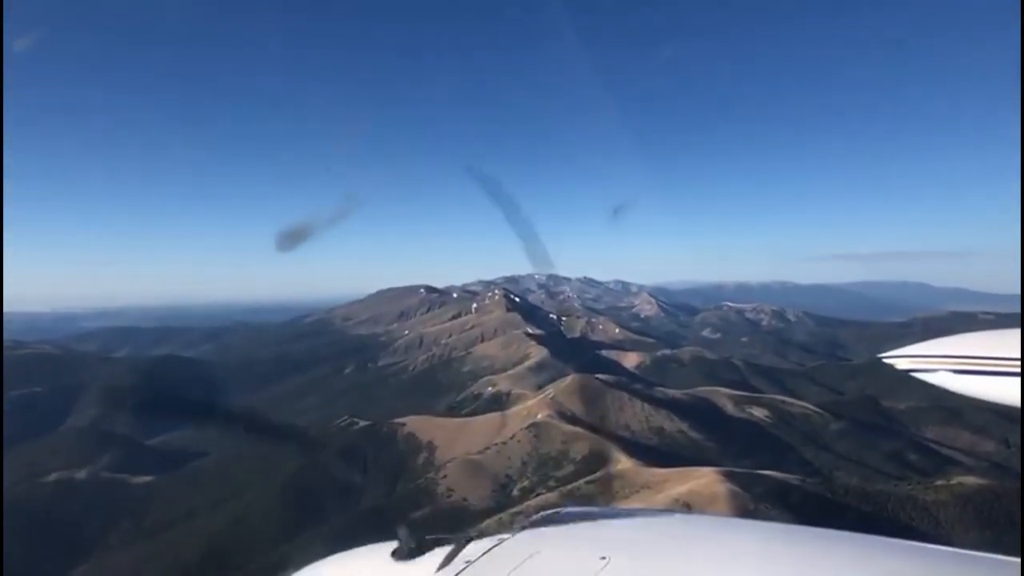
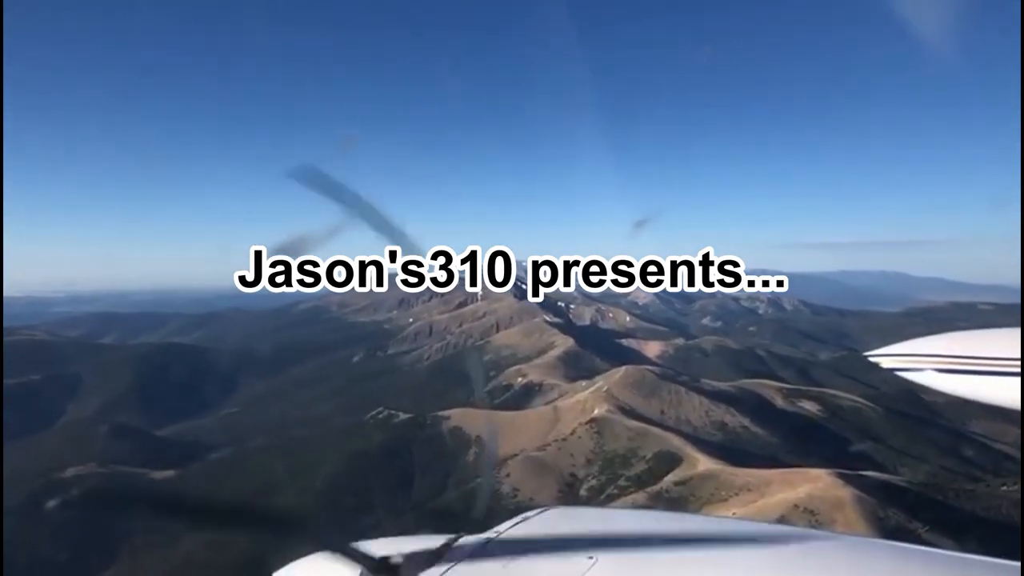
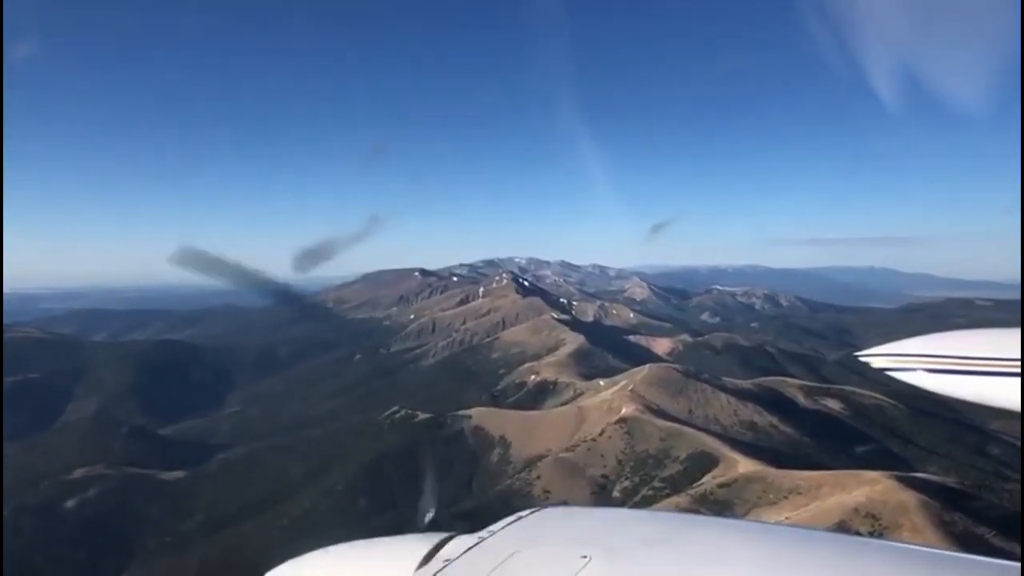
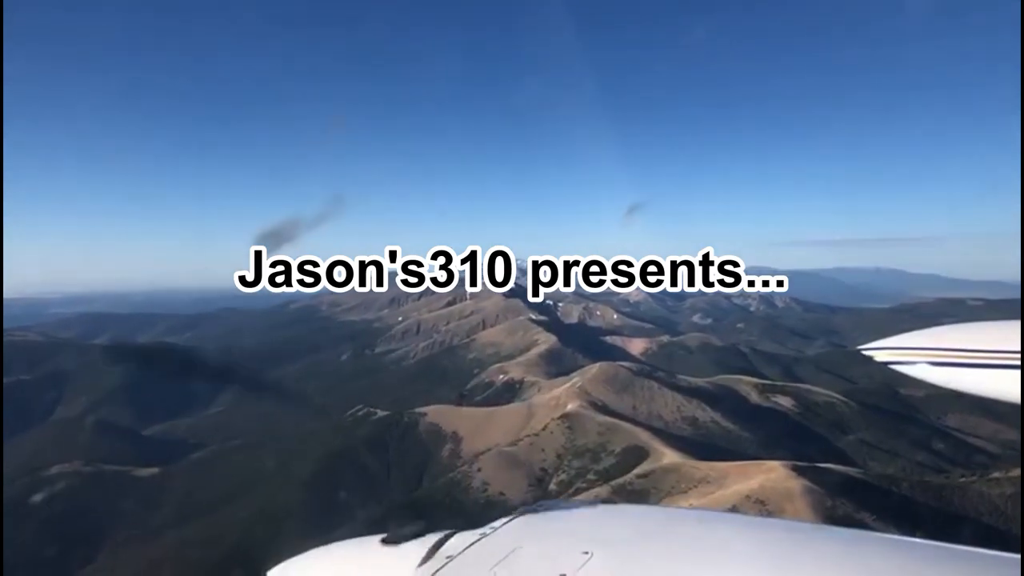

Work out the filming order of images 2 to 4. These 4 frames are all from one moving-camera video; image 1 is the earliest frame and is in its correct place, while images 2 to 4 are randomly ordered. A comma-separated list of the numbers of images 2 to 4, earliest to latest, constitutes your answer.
4, 2, 3
